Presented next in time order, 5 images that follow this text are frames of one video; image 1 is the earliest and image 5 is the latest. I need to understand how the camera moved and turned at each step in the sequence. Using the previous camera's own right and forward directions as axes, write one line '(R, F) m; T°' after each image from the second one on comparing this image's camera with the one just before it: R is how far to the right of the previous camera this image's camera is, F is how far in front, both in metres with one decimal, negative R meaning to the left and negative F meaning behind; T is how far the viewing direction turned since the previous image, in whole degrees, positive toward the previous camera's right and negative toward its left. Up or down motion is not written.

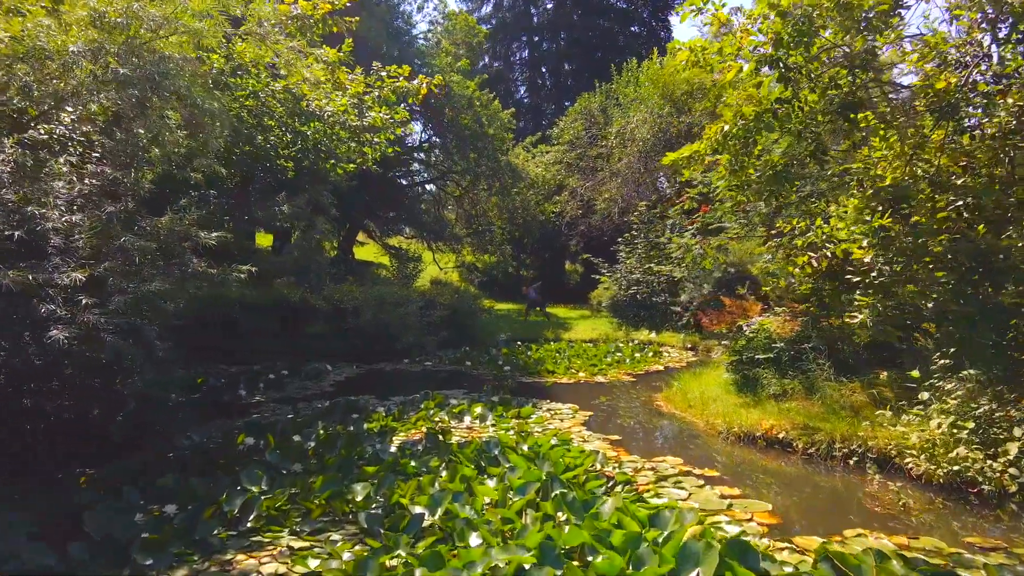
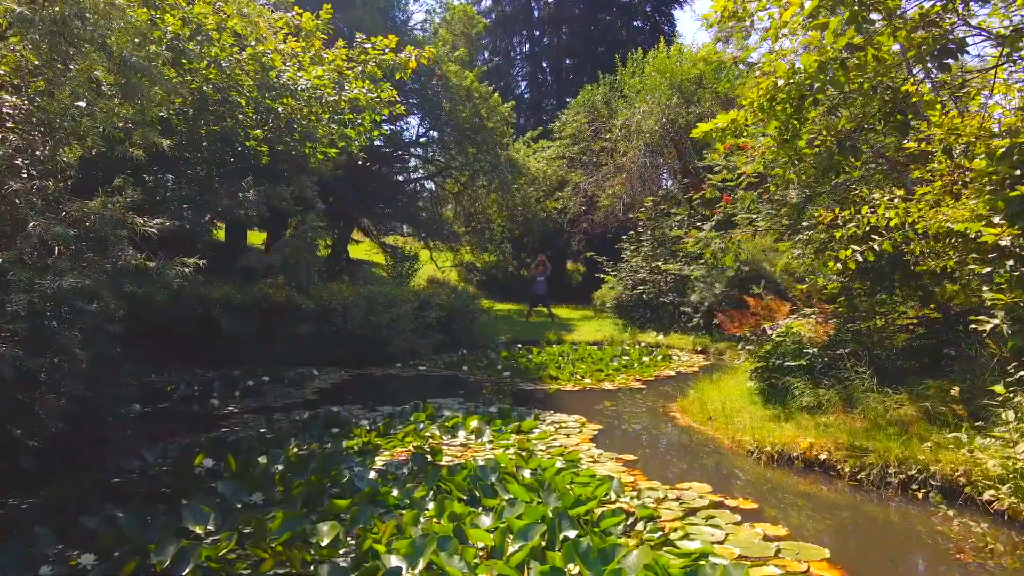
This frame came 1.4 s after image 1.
(0.0, +0.7) m; 0°
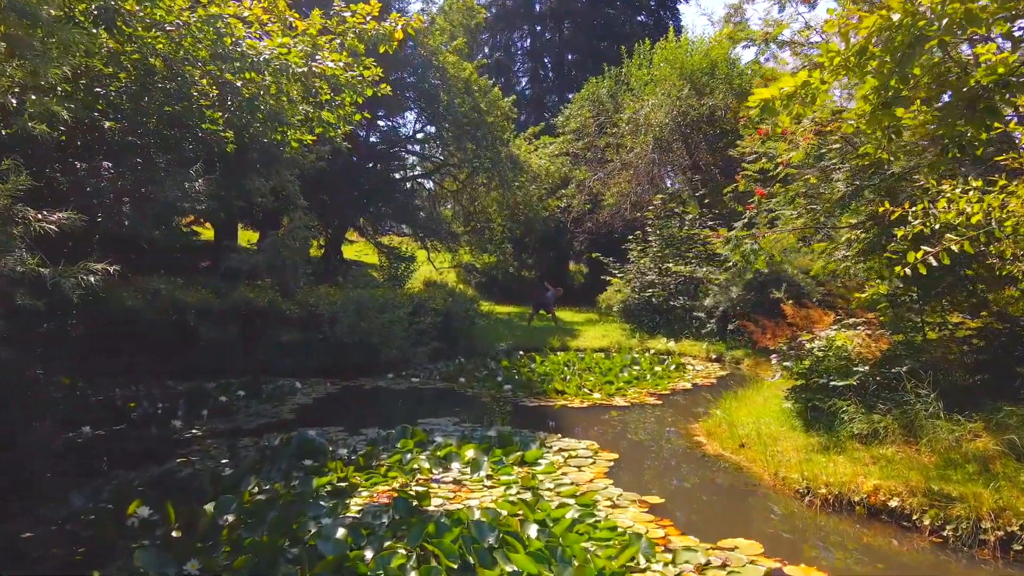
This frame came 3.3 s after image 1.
(0.0, +0.8) m; 0°
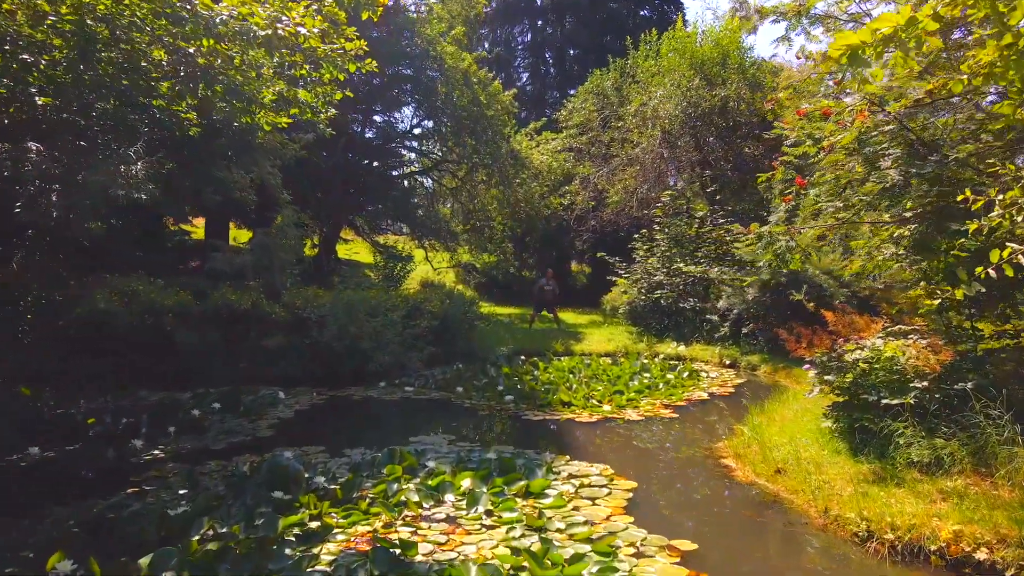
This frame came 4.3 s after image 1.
(0.0, +0.7) m; 0°
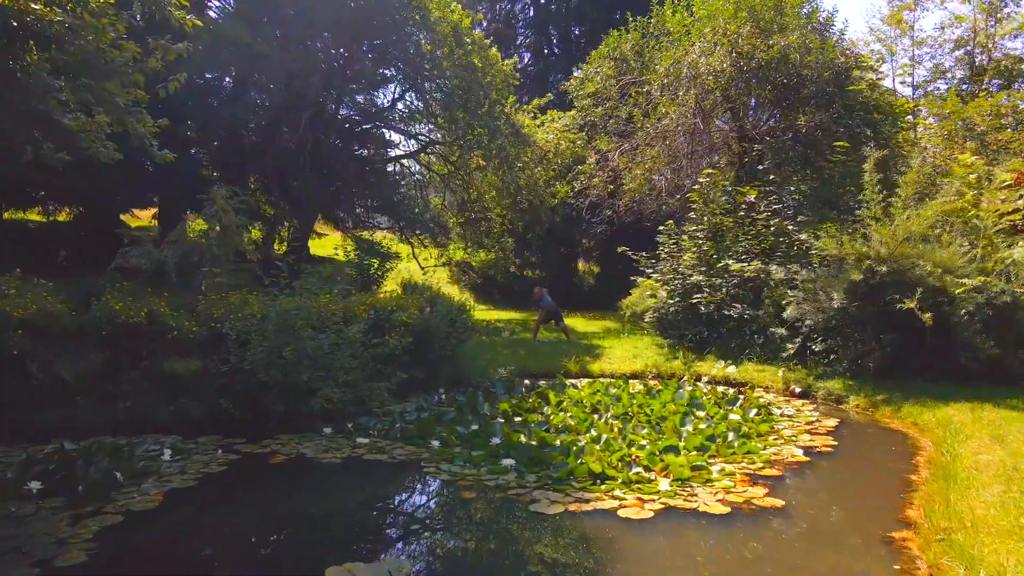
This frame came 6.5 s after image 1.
(0.0, +2.7) m; 0°
